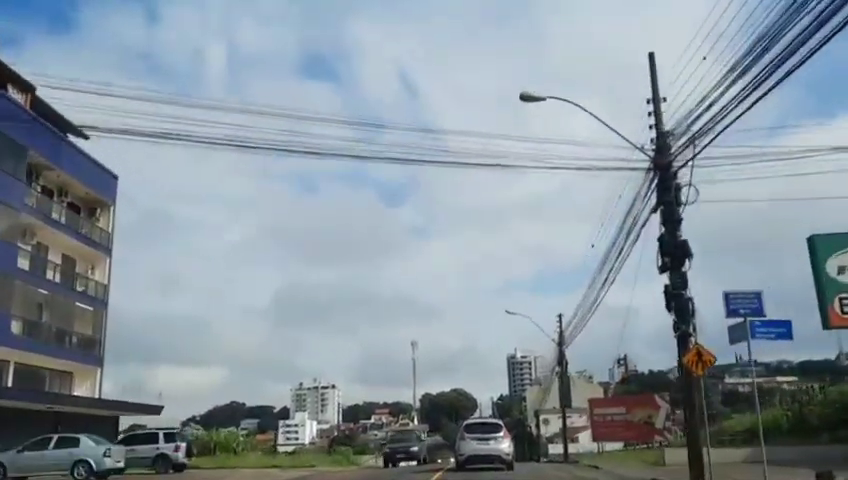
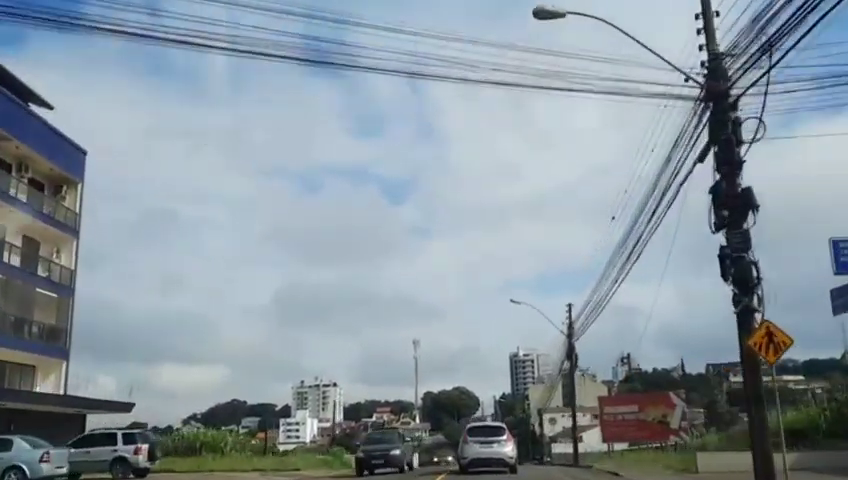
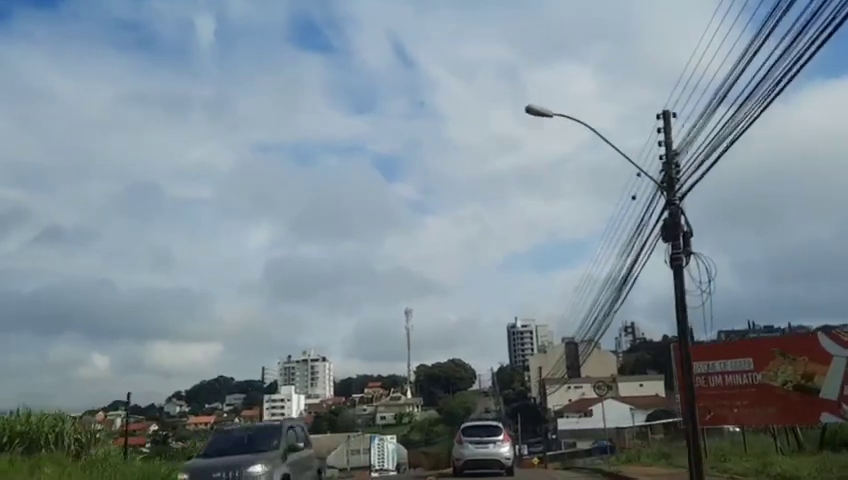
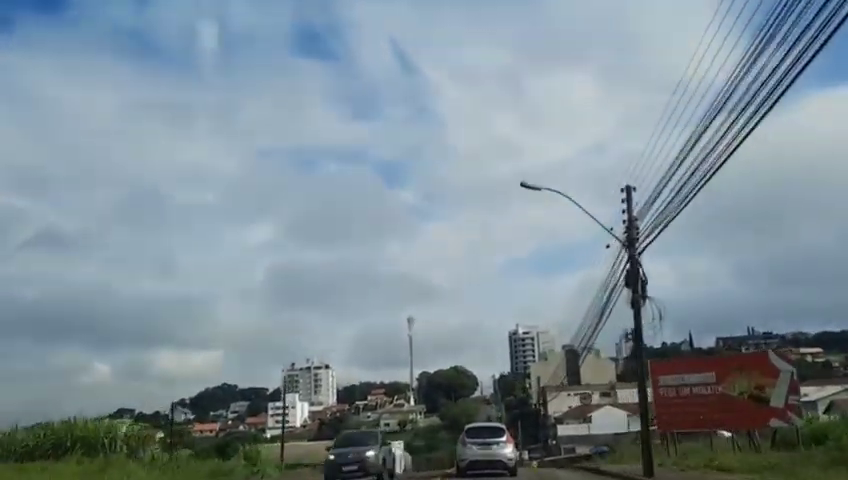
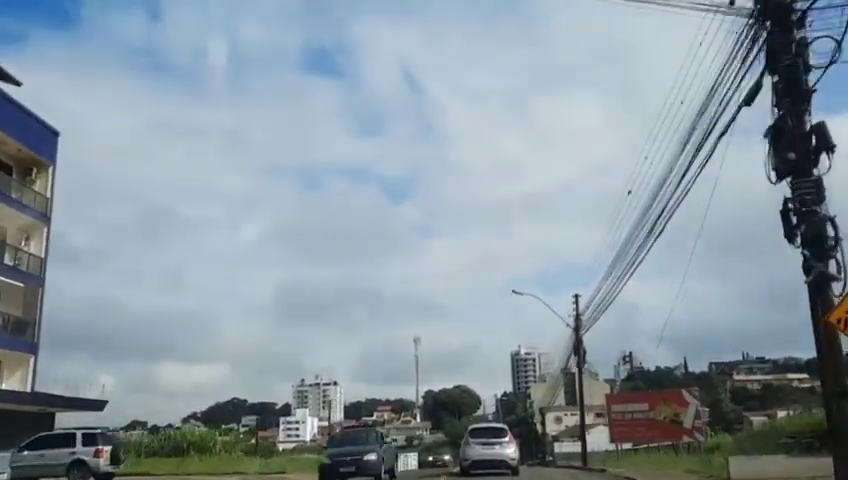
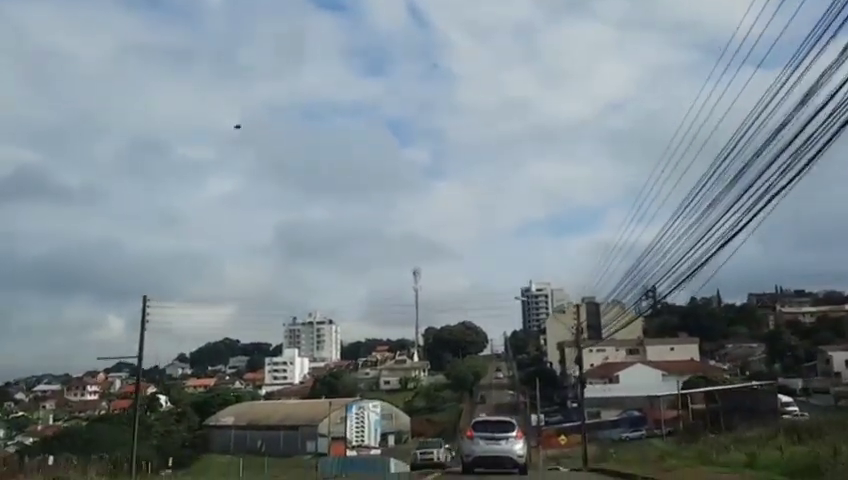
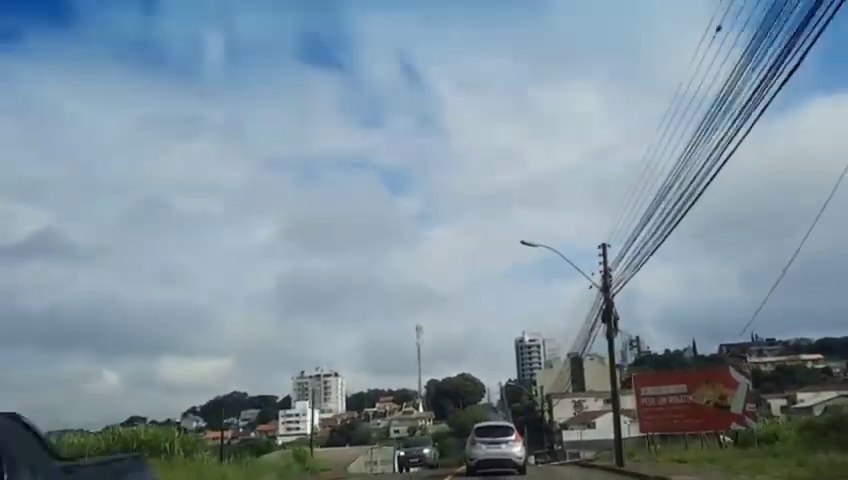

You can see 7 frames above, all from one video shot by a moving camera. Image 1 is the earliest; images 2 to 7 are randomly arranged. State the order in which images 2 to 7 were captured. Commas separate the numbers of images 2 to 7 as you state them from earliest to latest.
2, 5, 7, 4, 3, 6
